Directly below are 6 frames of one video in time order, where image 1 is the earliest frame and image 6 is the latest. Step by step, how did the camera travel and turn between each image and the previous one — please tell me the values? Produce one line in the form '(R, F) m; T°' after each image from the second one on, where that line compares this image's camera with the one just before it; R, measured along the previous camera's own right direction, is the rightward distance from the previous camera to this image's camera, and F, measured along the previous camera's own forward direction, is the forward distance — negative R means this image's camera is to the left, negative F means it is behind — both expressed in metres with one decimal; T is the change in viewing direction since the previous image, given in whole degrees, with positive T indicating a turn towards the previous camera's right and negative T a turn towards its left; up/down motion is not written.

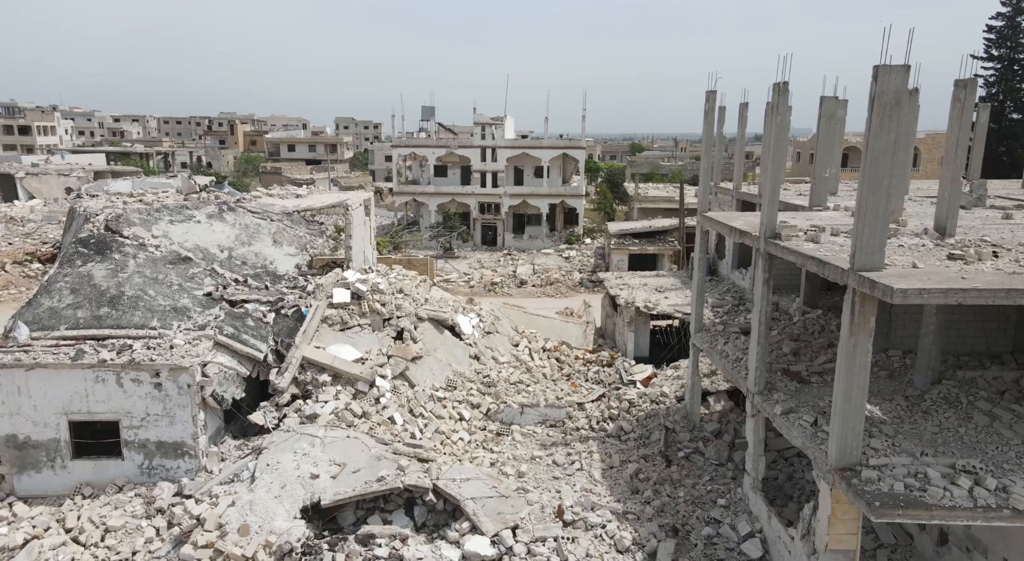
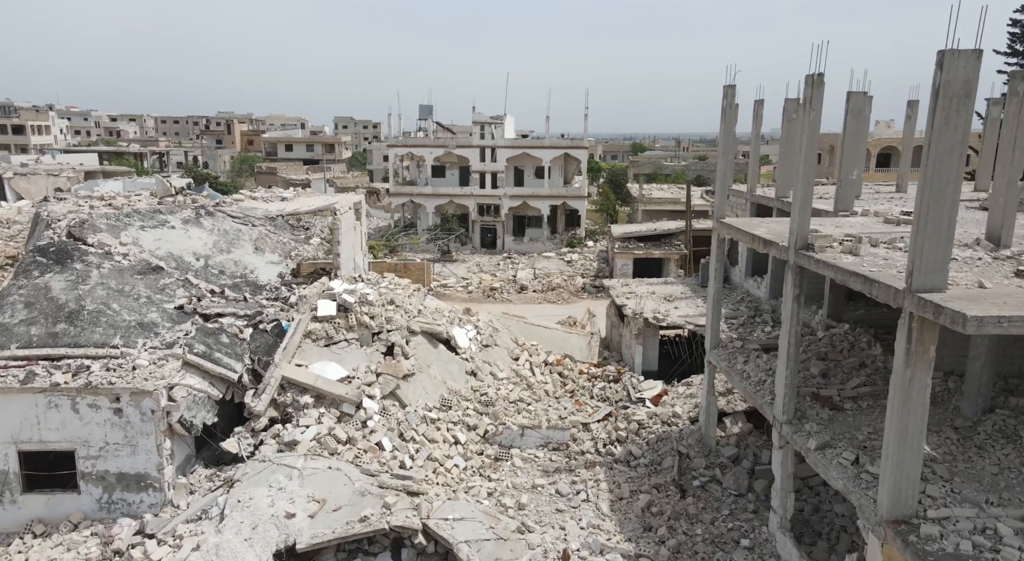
(0.0, +1.2) m; 0°
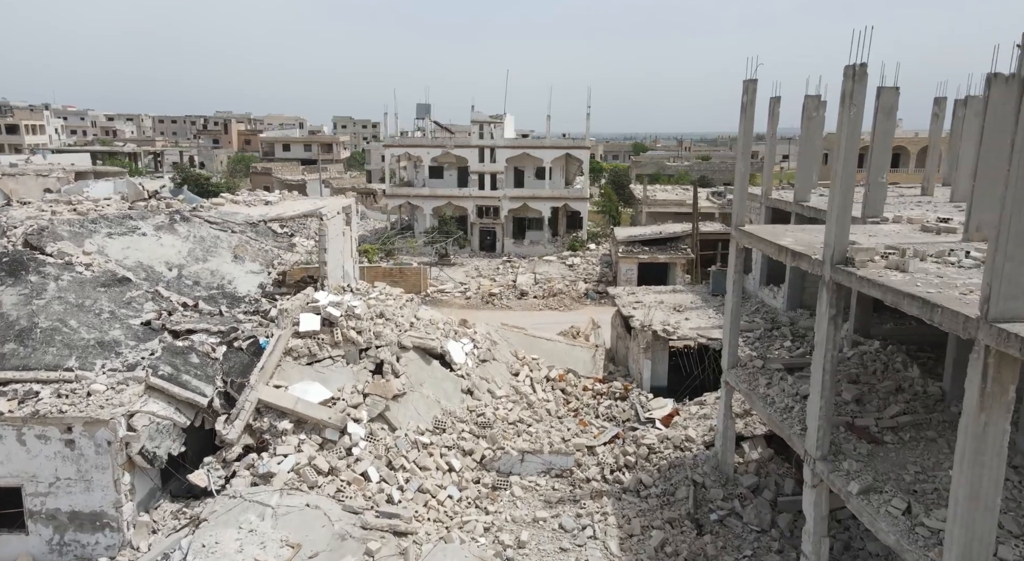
(0.0, +1.1) m; 0°
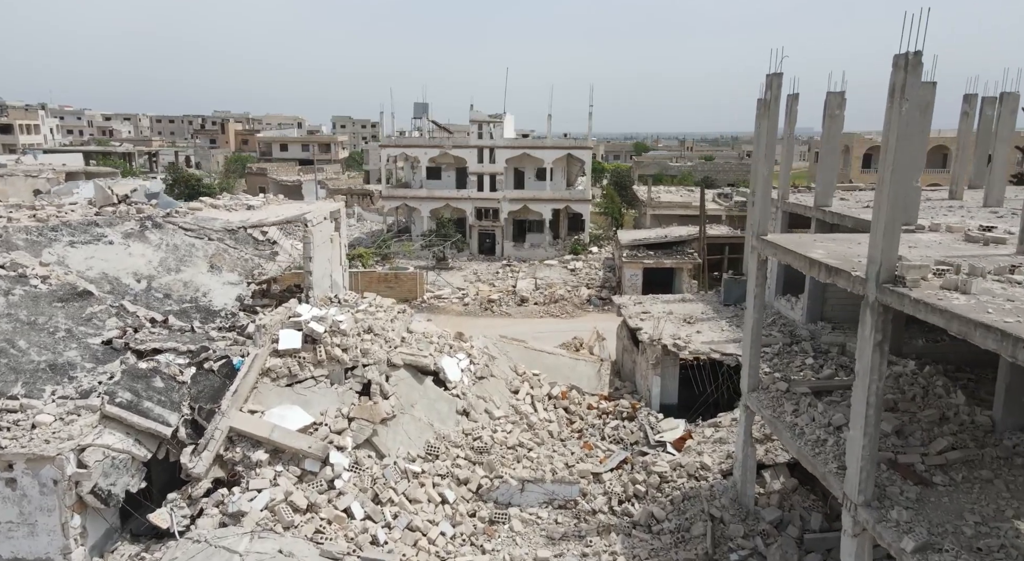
(0.0, +1.1) m; 0°
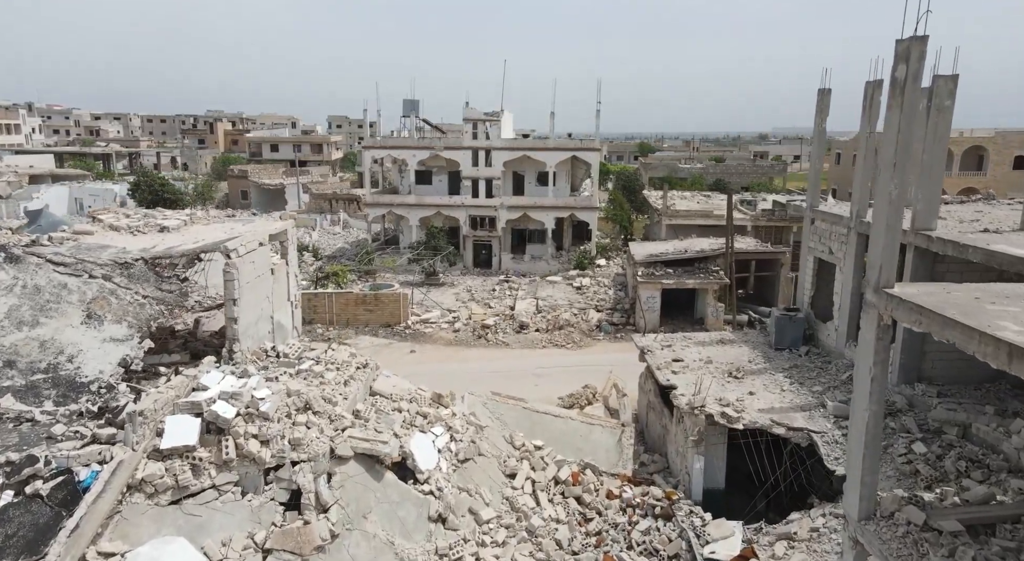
(+0.1, +3.8) m; 0°
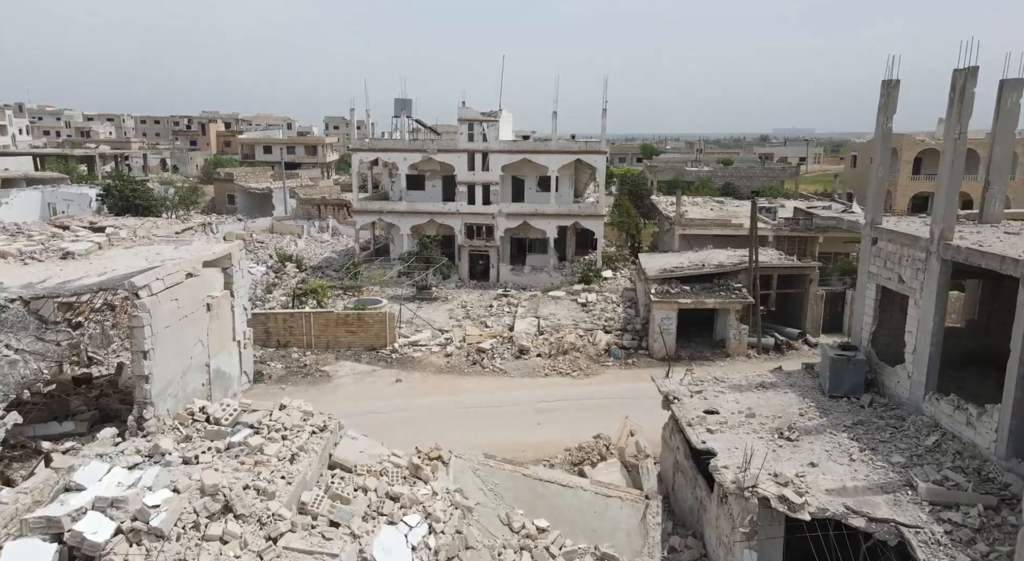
(0.0, +2.6) m; 0°
